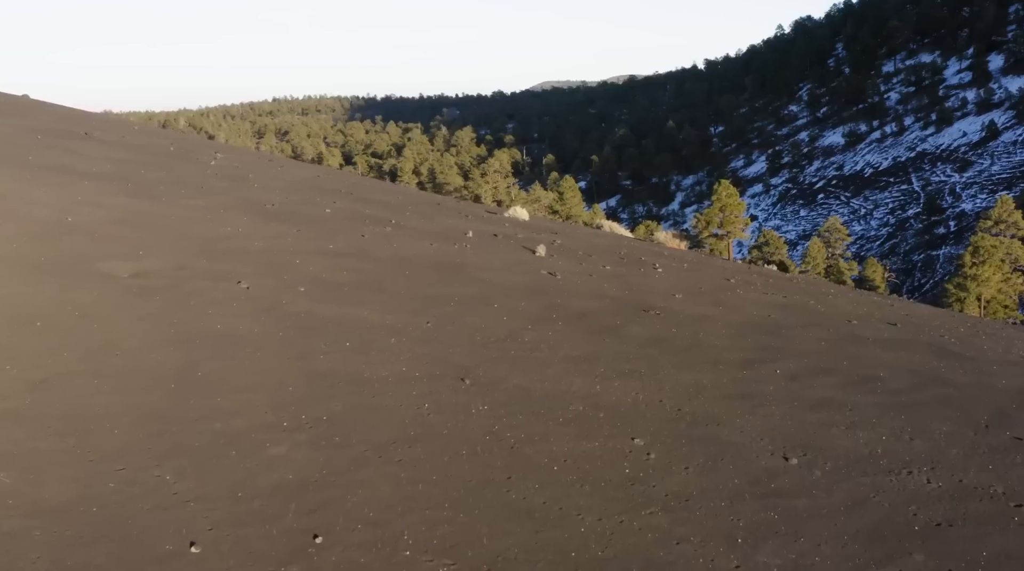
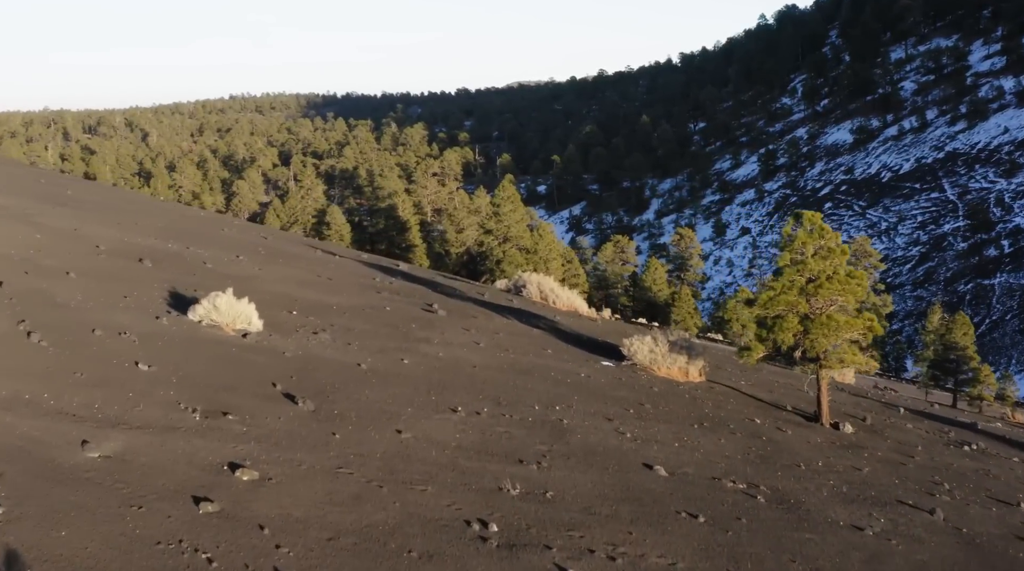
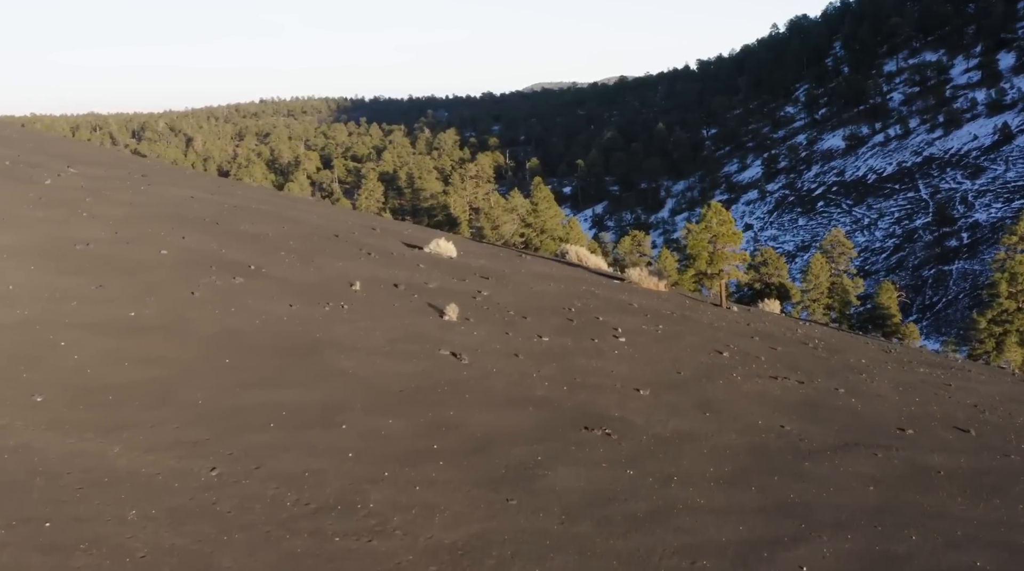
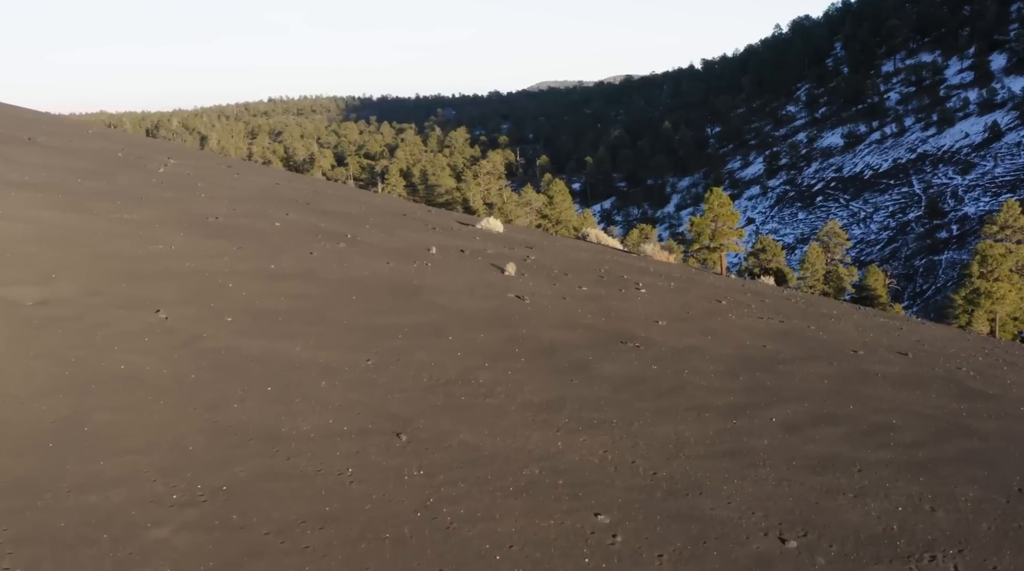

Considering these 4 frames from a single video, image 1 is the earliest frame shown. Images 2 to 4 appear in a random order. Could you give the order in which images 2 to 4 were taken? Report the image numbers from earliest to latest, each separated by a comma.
4, 3, 2
